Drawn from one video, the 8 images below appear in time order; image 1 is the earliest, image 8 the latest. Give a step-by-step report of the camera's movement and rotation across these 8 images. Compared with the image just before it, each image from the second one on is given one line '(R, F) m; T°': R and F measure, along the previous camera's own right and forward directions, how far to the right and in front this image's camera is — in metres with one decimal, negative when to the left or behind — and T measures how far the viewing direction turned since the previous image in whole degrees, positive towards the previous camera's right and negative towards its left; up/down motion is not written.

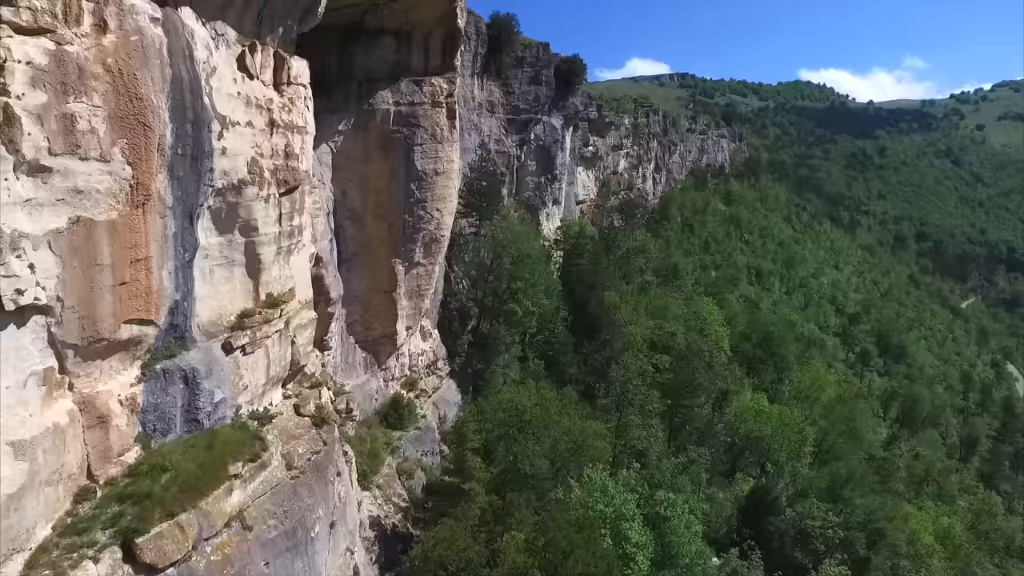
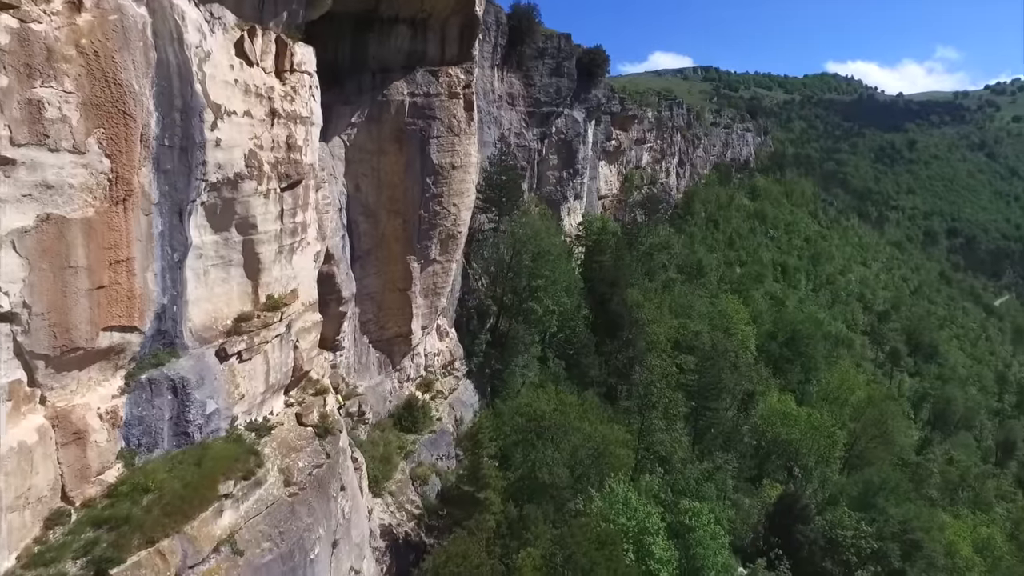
(+0.1, +0.7) m; -2°
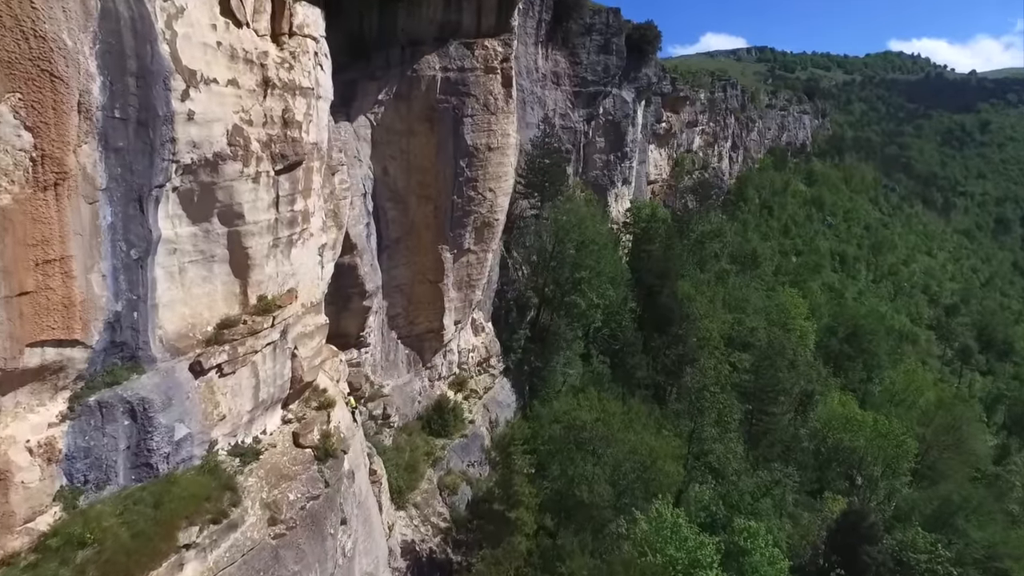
(+0.1, +1.5) m; -4°
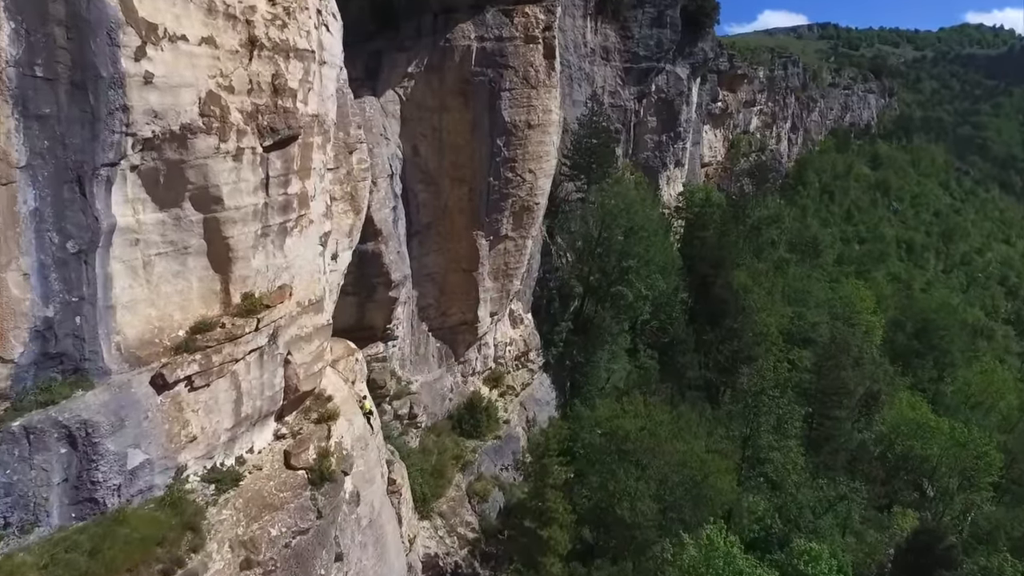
(+0.2, +1.3) m; -4°
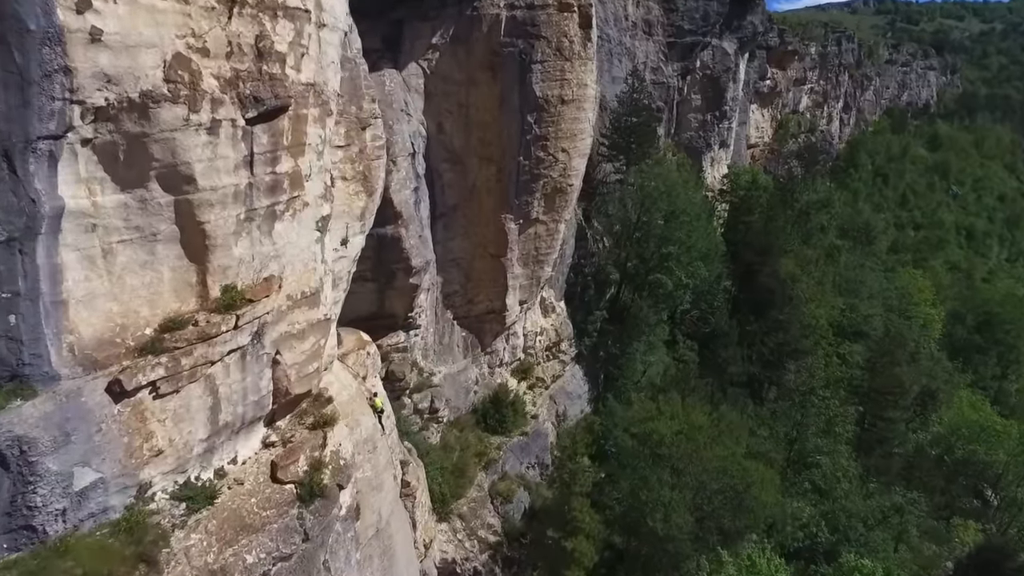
(+0.2, +0.9) m; -3°
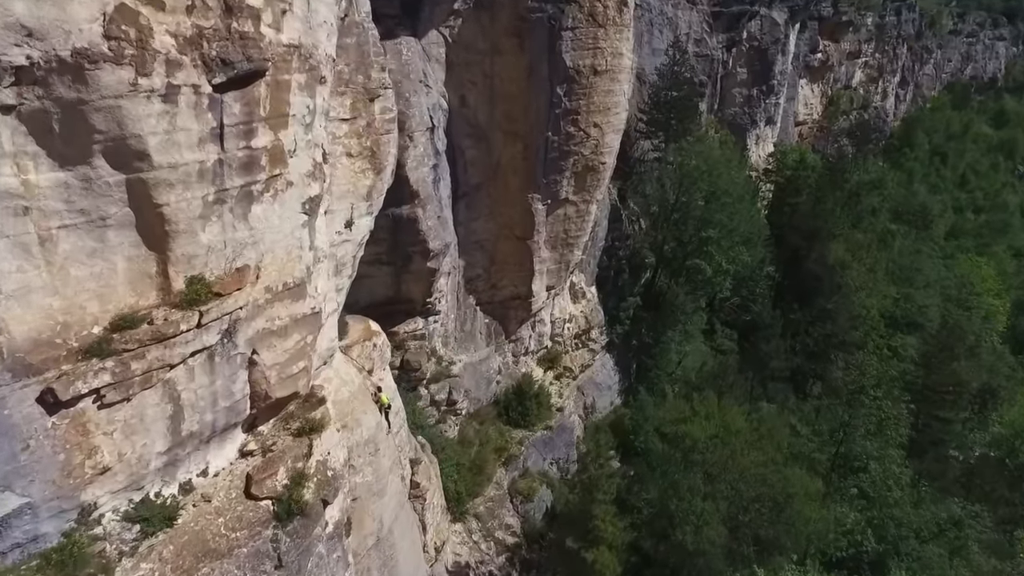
(+0.2, +0.9) m; -3°
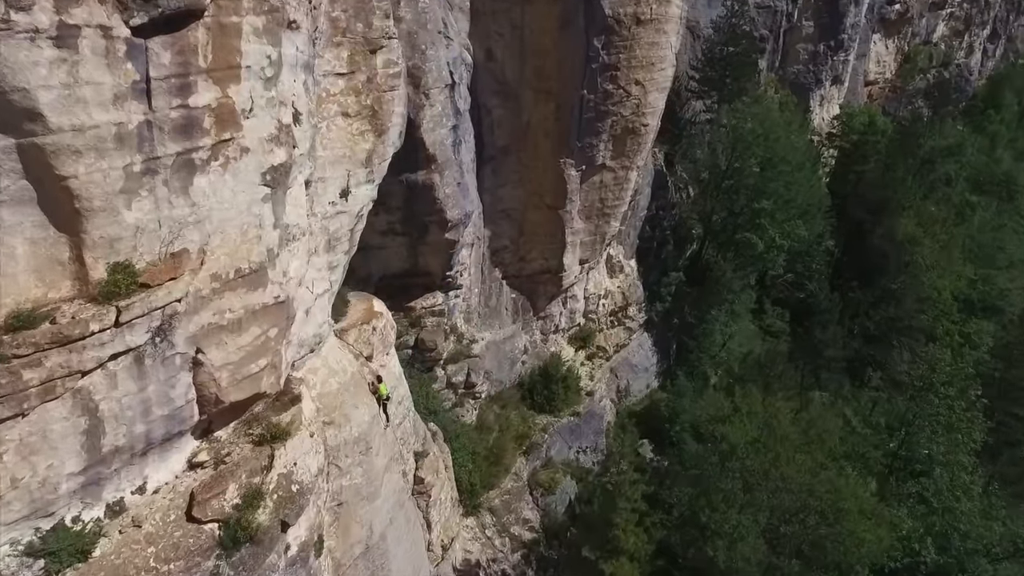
(+0.4, +1.1) m; -4°
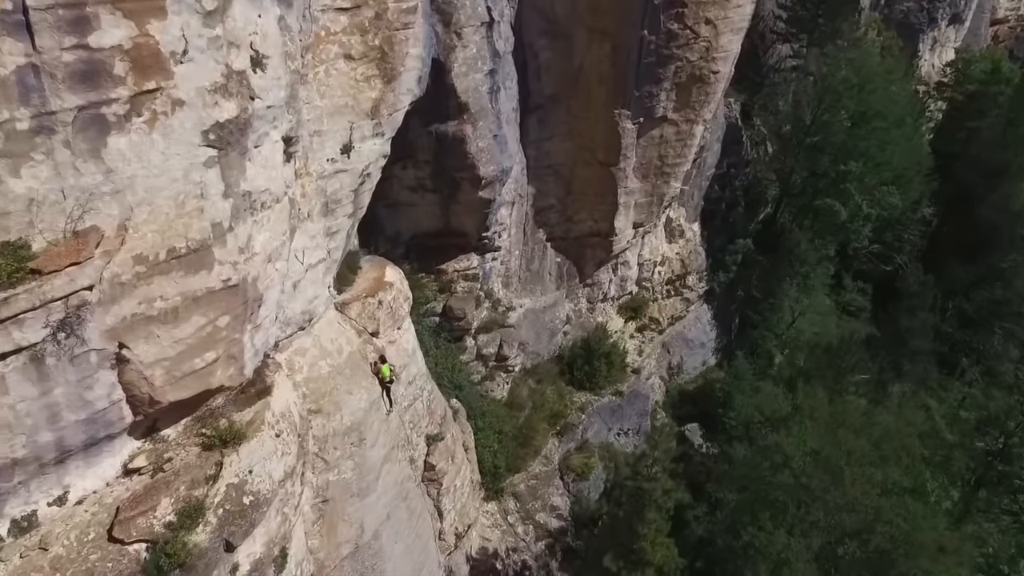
(+0.5, +1.1) m; -6°
